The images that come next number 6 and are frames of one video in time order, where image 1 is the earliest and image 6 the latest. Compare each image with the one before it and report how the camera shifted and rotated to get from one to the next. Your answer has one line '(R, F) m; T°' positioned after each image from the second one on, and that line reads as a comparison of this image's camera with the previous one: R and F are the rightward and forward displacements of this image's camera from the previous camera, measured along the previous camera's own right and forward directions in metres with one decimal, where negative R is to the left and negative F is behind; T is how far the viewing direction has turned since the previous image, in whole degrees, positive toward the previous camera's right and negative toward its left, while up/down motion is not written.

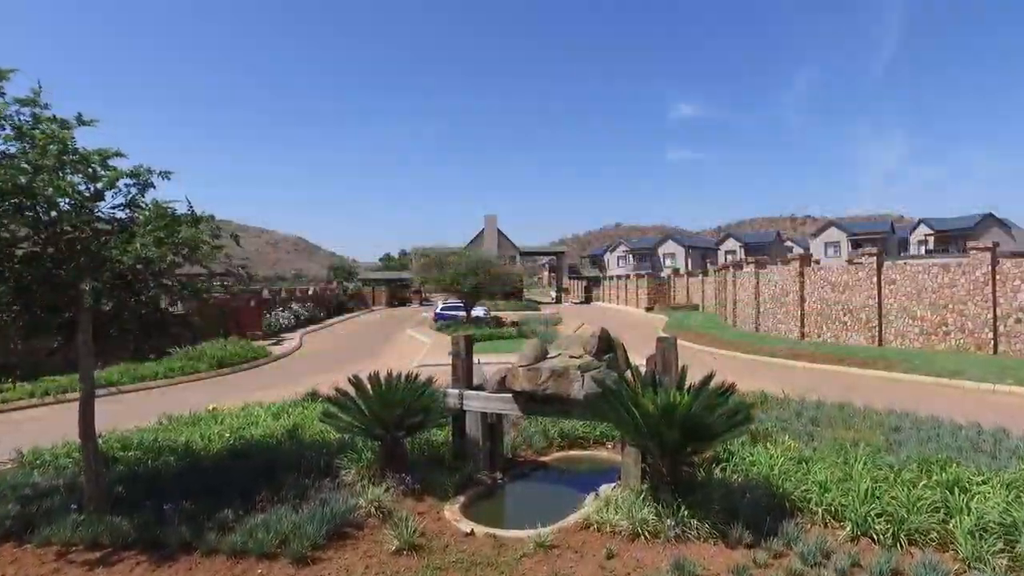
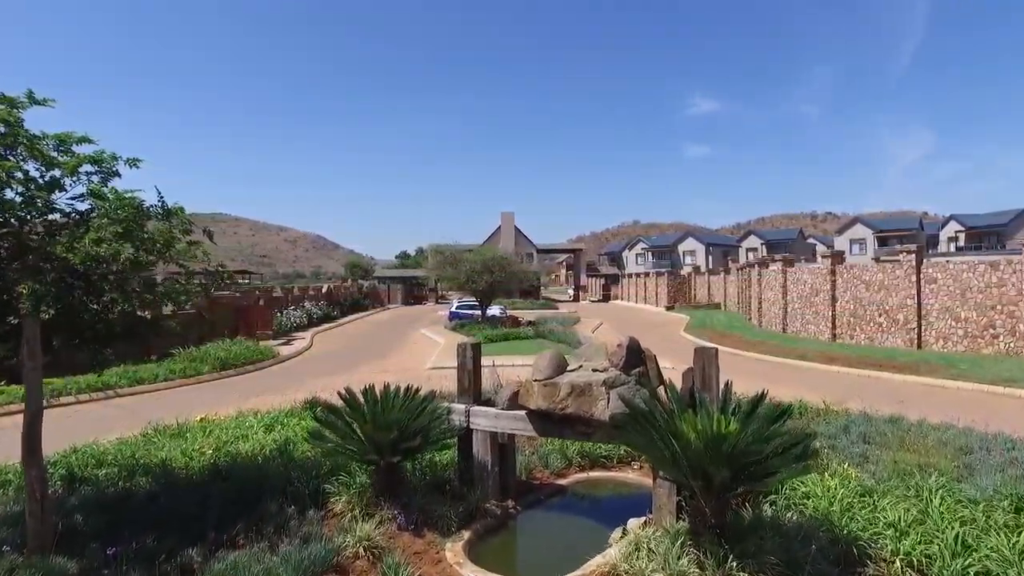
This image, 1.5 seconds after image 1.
(0.0, +0.9) m; -2°
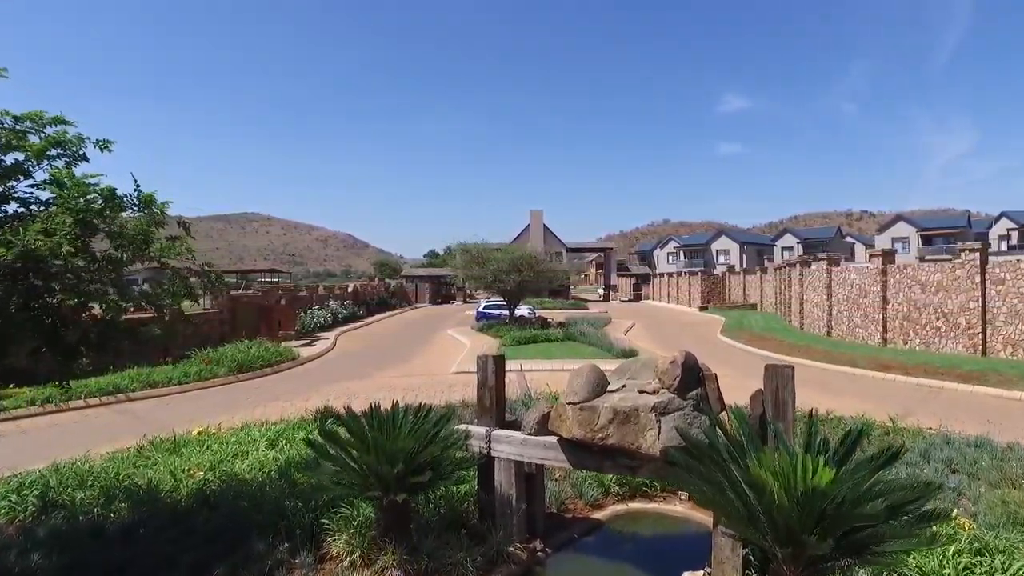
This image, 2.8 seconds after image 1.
(0.0, +0.9) m; -3°
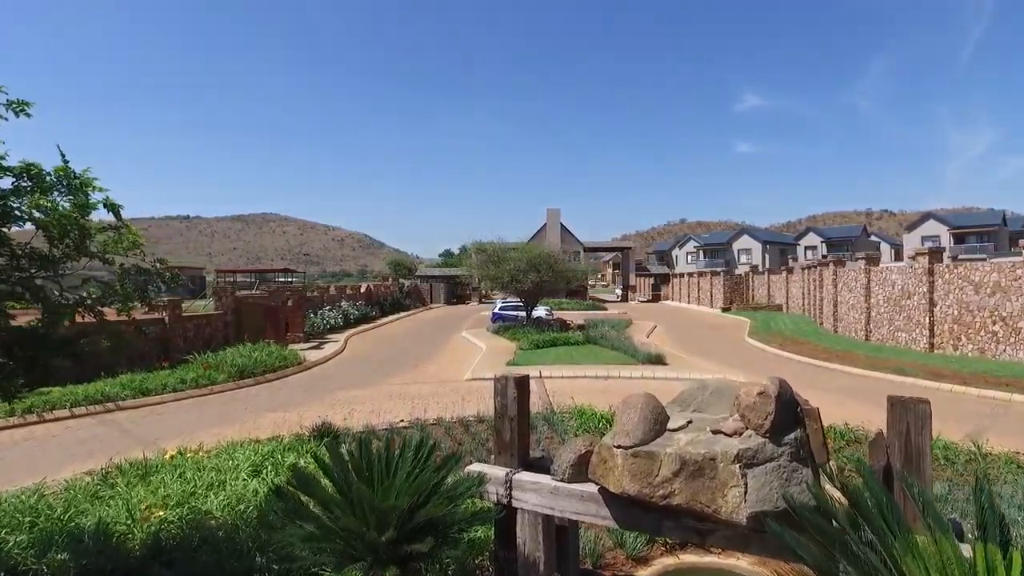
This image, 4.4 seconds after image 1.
(-0.1, +1.2) m; -1°
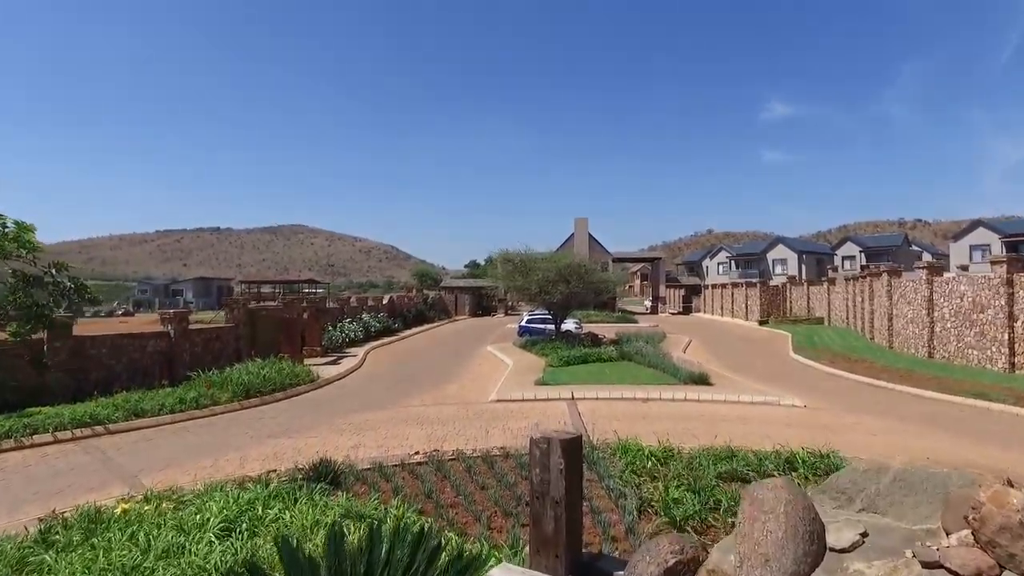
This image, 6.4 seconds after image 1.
(-0.1, +1.4) m; -2°
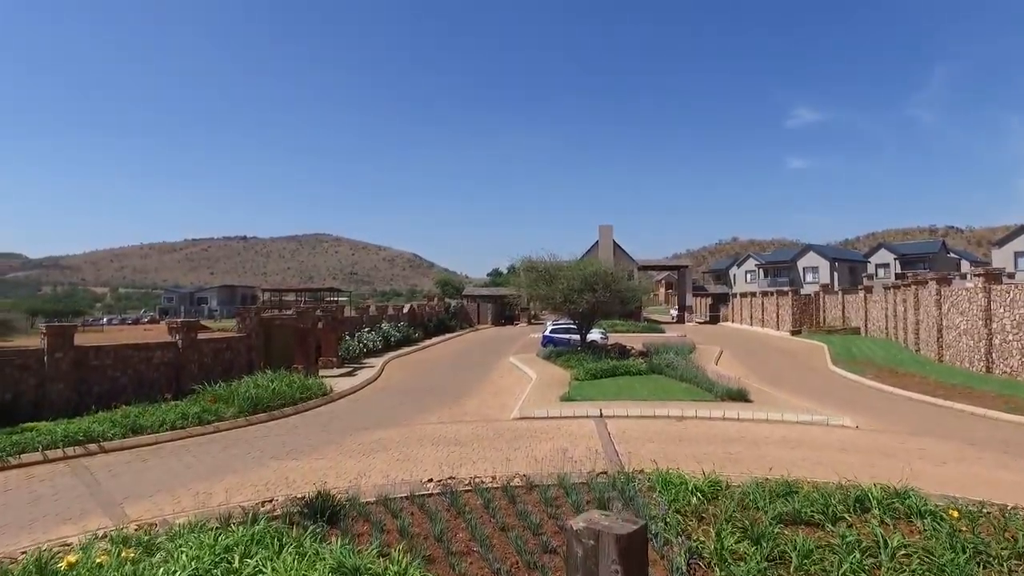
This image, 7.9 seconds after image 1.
(0.0, +1.0) m; -2°
